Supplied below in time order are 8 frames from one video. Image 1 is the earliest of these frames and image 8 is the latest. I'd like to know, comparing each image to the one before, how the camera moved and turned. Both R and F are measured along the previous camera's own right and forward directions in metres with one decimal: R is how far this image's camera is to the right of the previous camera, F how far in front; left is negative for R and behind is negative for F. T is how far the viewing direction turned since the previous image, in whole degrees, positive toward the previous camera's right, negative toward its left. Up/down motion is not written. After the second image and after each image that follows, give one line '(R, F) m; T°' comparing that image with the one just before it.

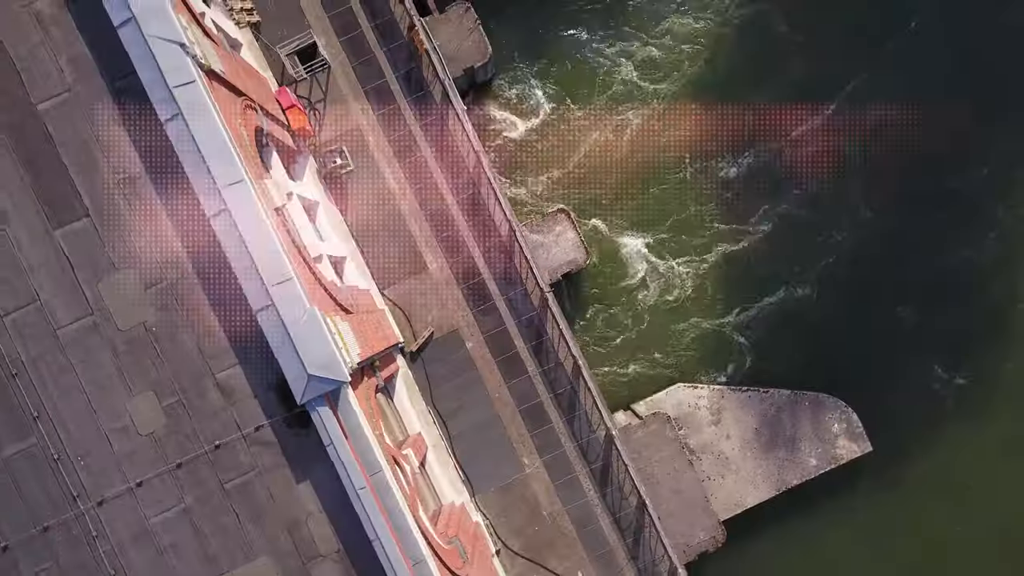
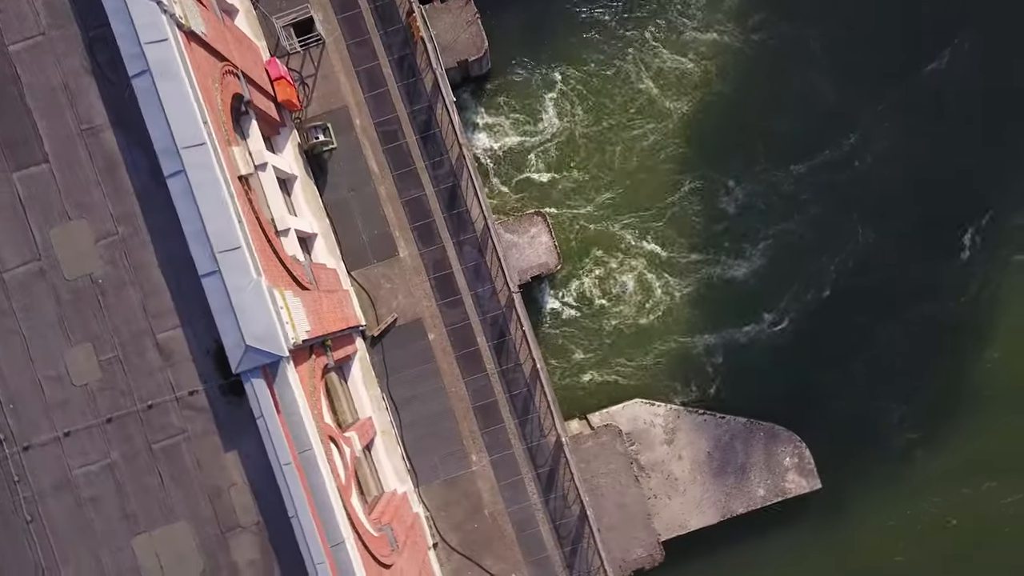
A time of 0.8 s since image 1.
(+0.9, 0.0) m; 0°
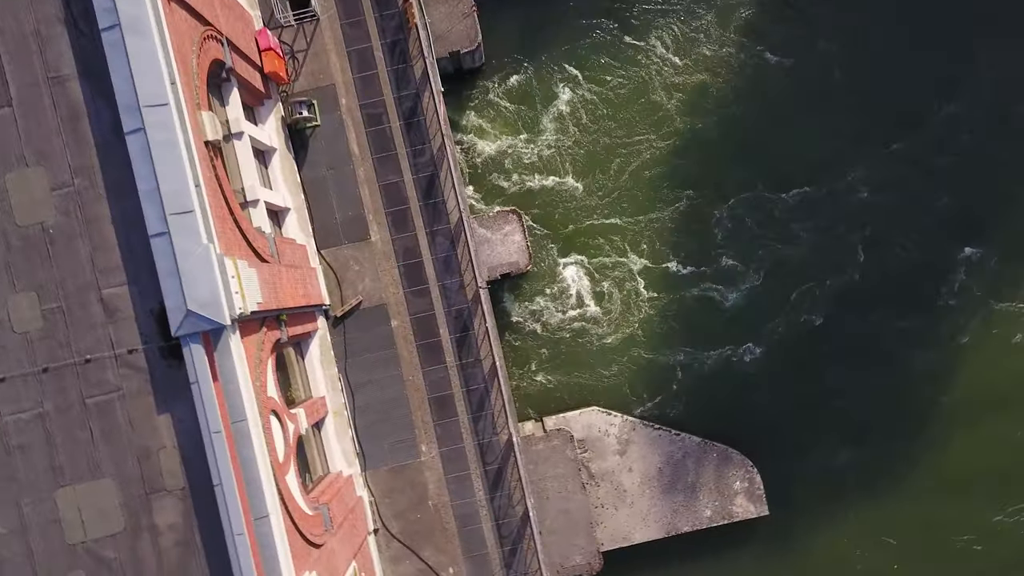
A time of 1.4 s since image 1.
(+0.9, 0.0) m; 0°
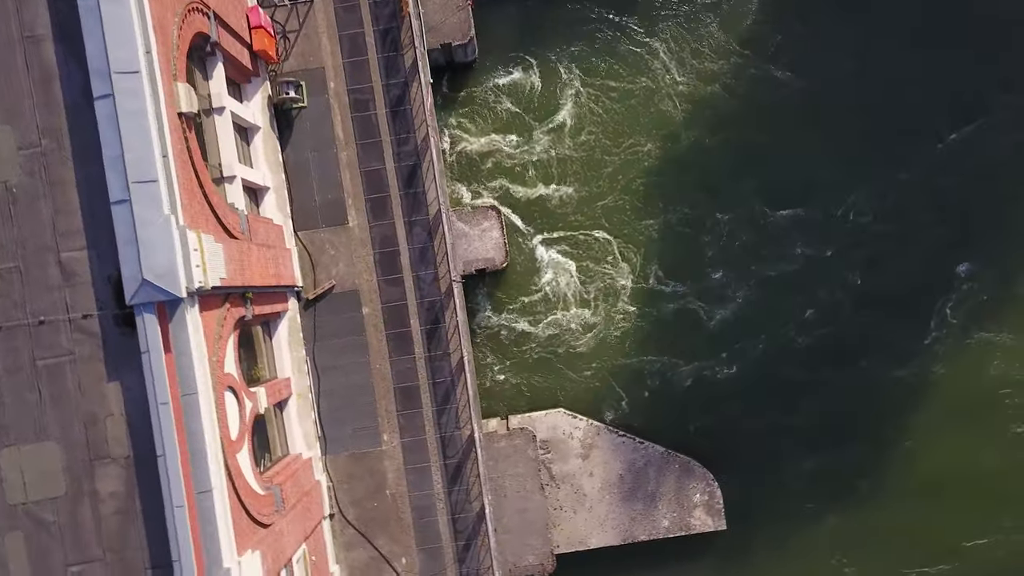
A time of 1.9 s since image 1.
(+0.7, 0.0) m; 0°
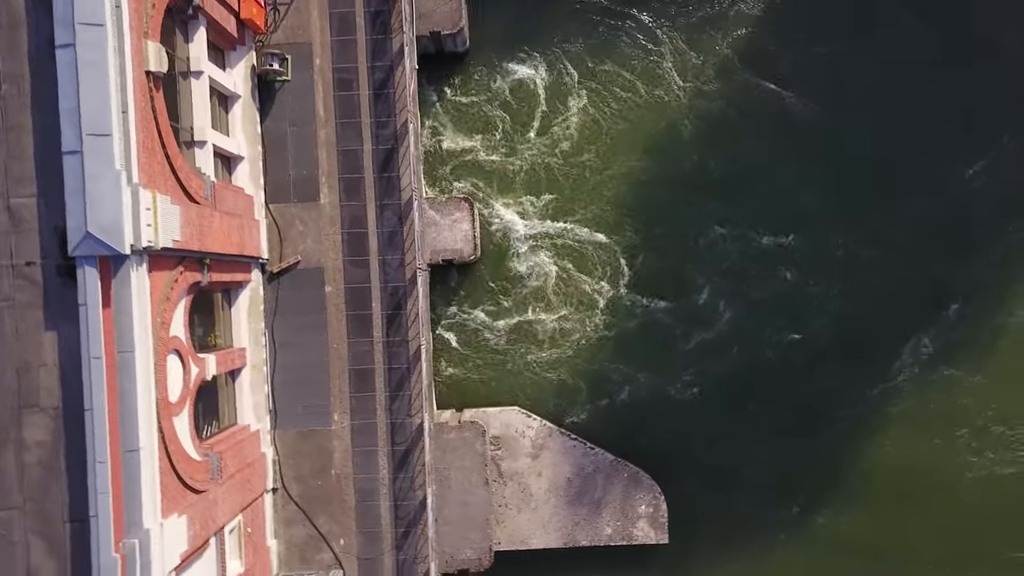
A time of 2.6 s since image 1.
(+0.9, 0.0) m; 0°
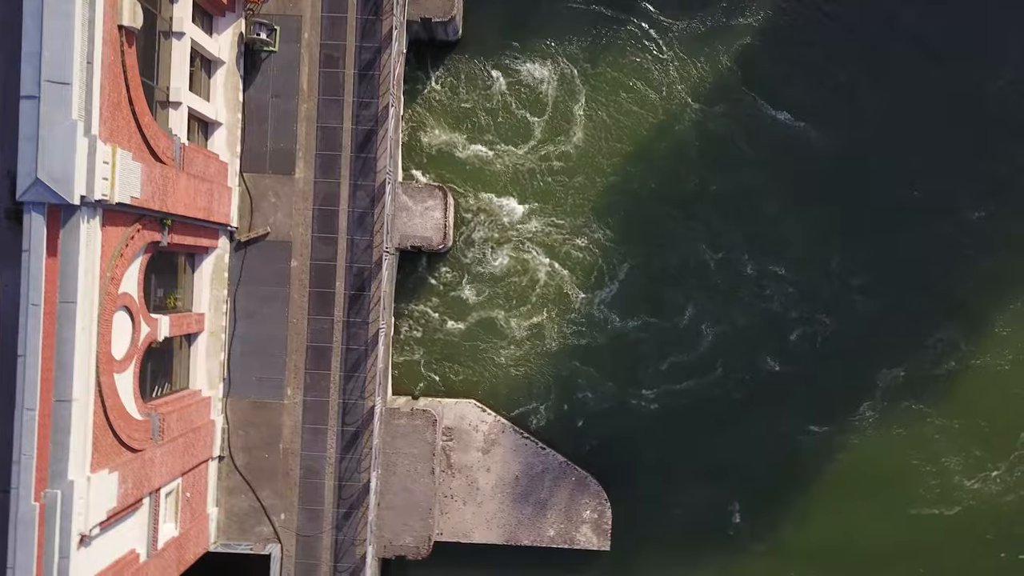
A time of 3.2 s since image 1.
(+0.9, 0.0) m; 0°
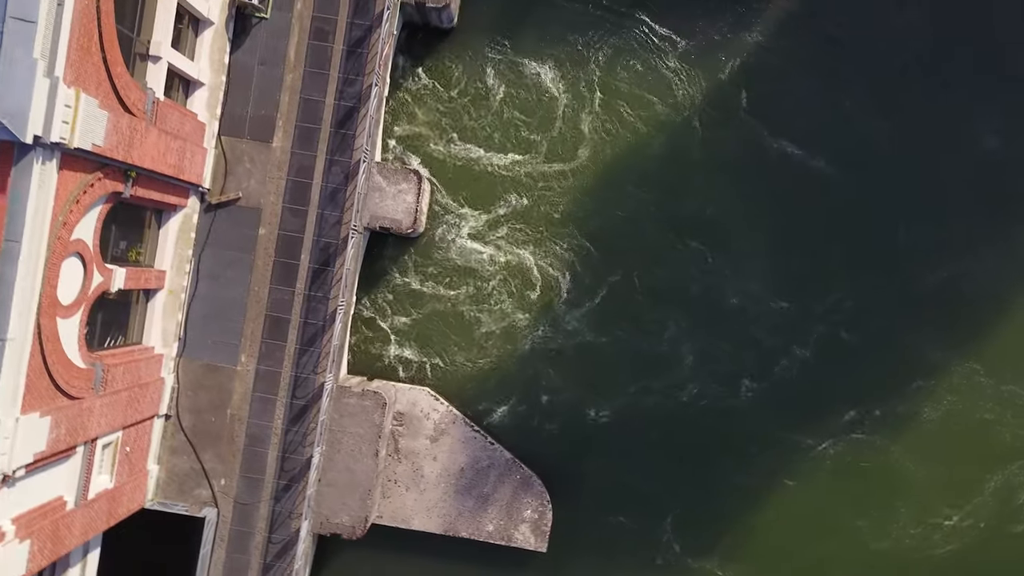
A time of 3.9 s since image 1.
(+1.0, 0.0) m; 0°
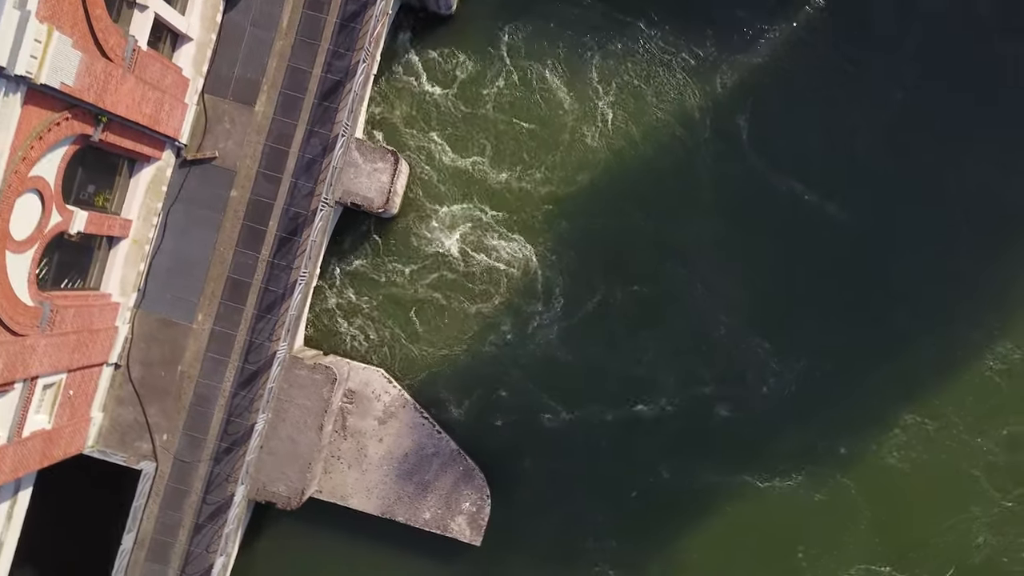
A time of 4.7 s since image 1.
(+1.0, 0.0) m; 0°
